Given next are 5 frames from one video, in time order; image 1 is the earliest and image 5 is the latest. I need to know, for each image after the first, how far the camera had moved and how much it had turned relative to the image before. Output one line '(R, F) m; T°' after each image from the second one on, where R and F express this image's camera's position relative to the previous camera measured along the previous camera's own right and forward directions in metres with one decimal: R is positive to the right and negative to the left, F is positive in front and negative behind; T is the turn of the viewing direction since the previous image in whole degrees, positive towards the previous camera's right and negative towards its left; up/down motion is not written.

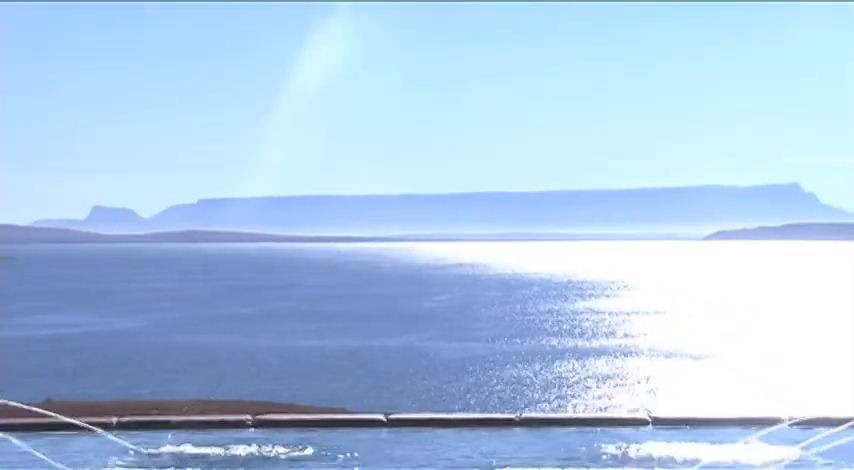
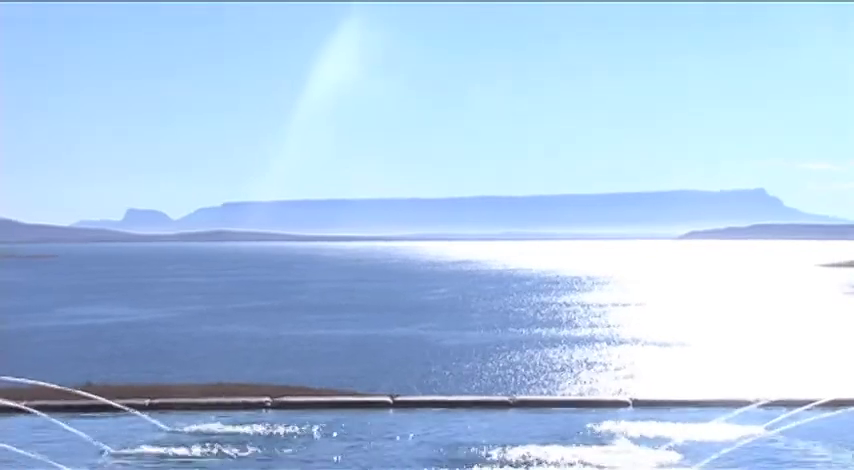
(+0.1, -0.7) m; -1°
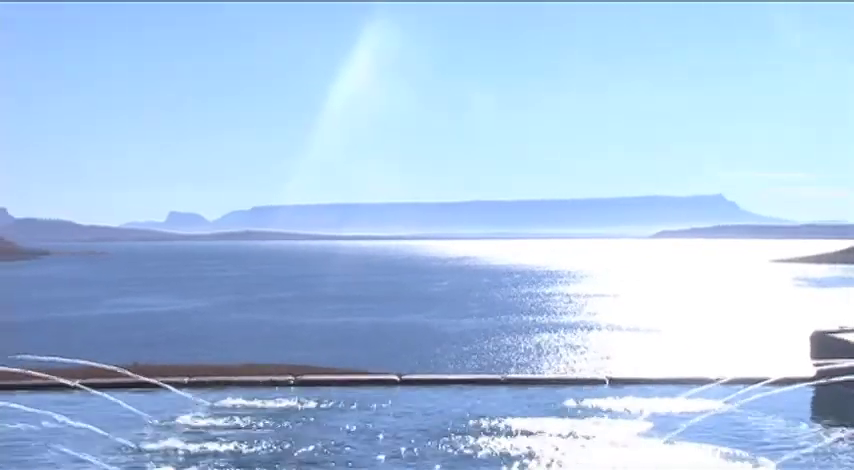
(+0.2, -1.0) m; -1°
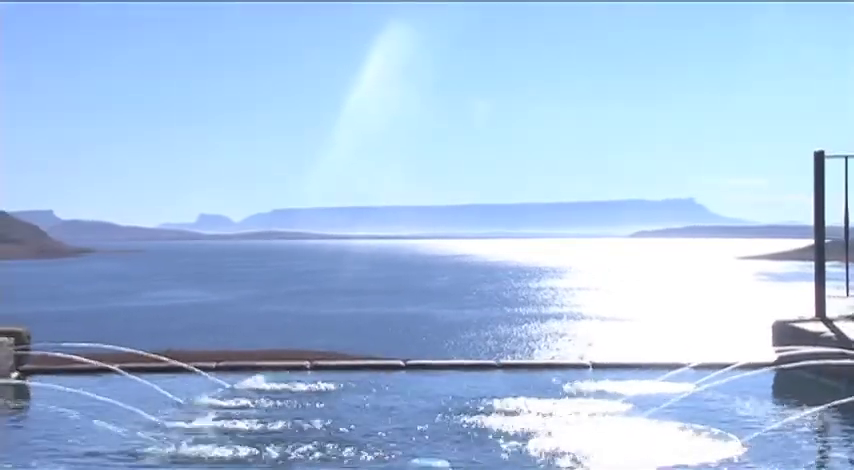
(+0.1, -0.9) m; -1°
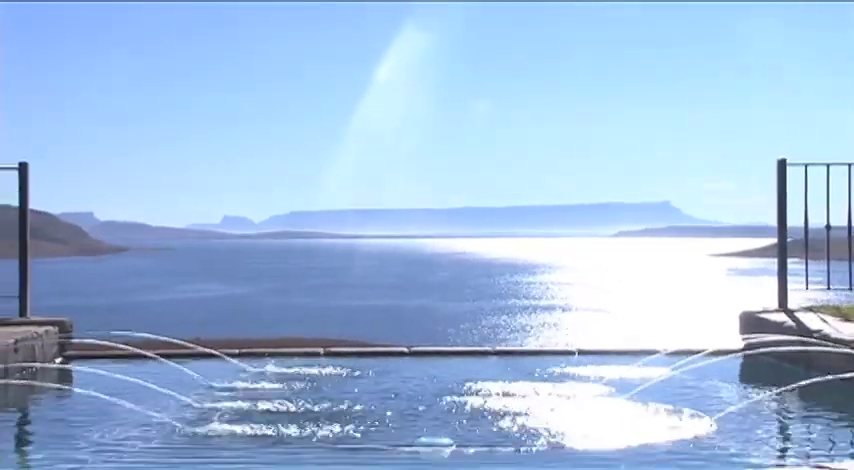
(0.0, -0.9) m; 0°
